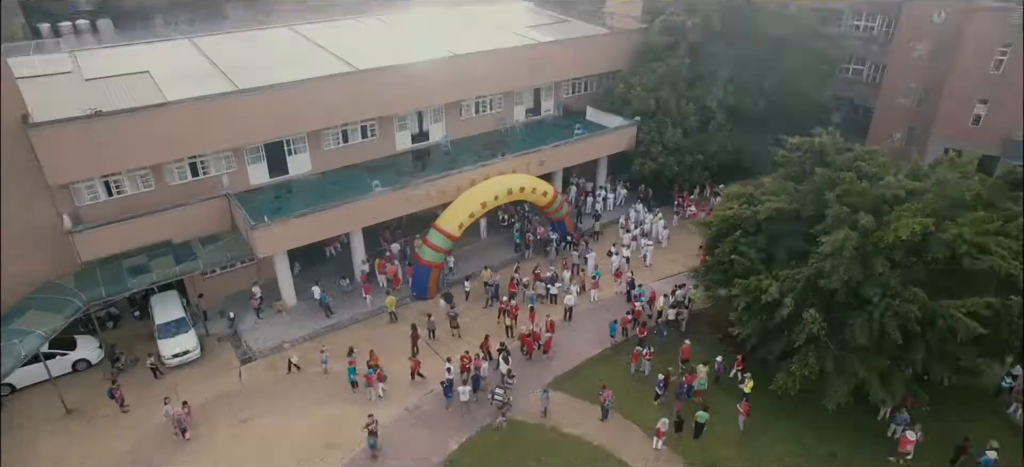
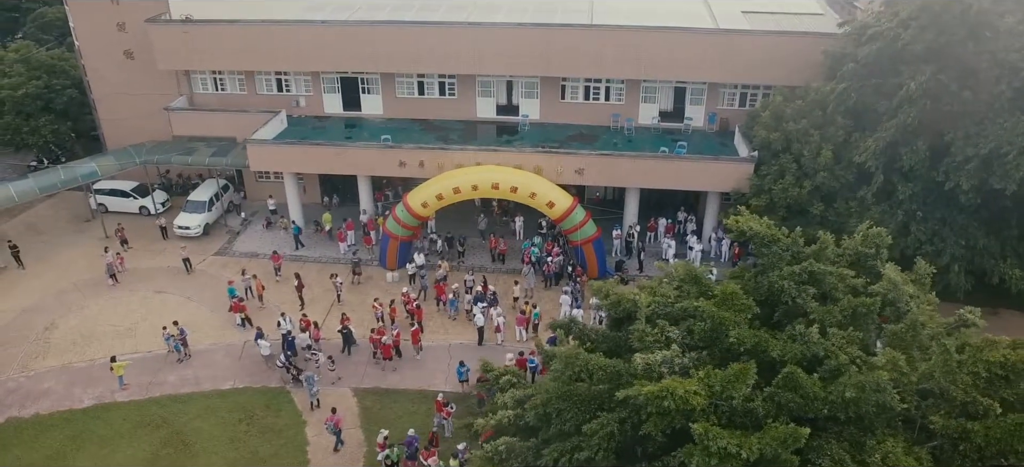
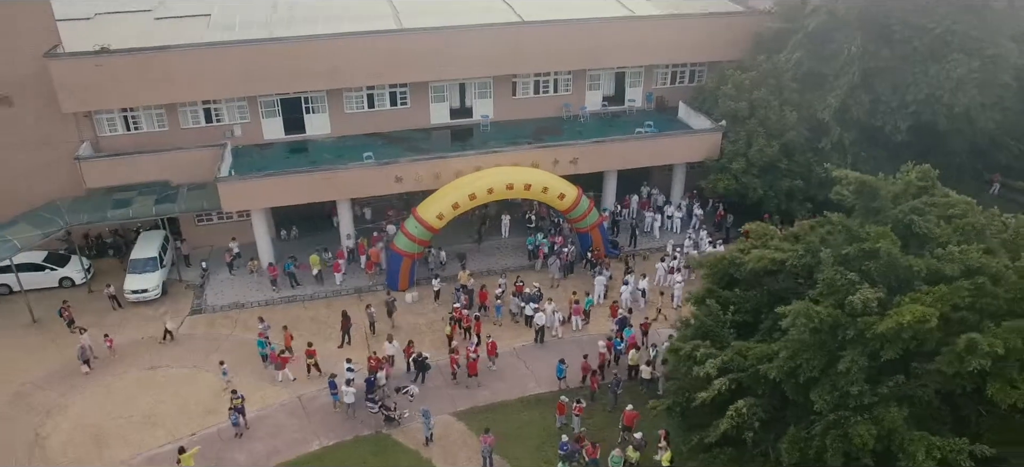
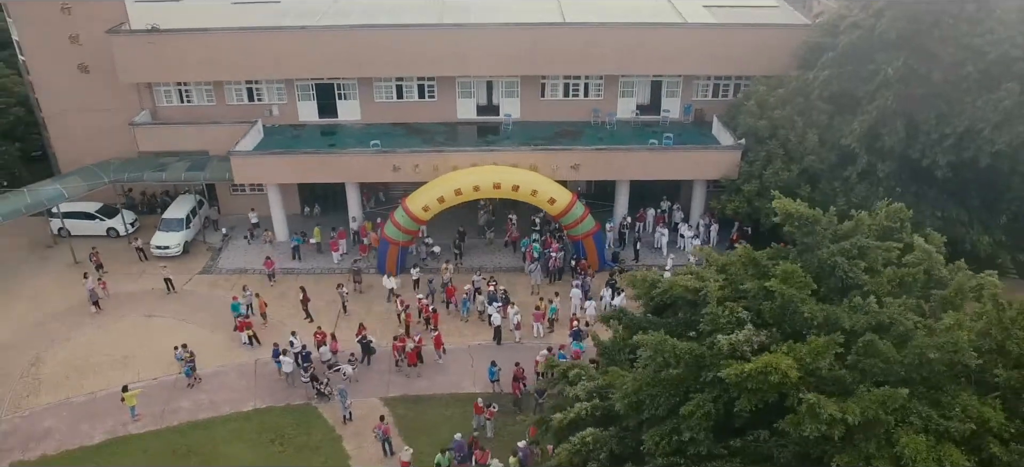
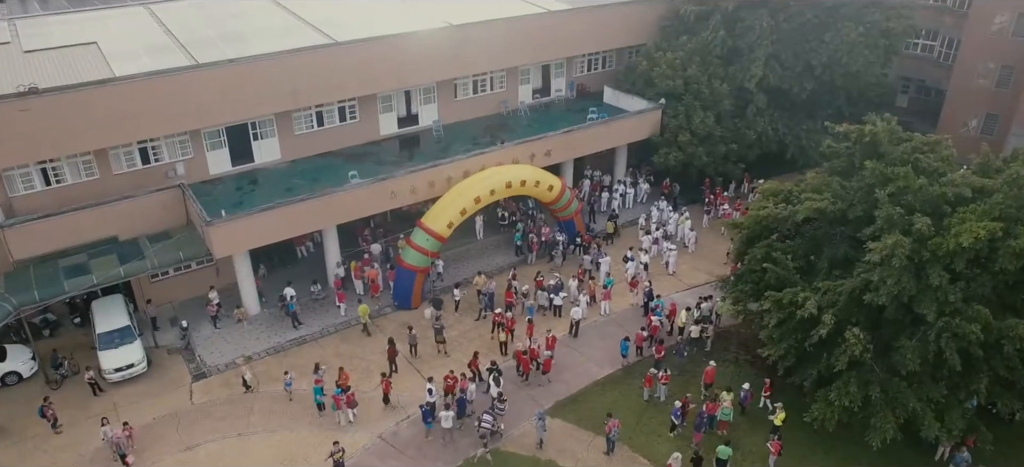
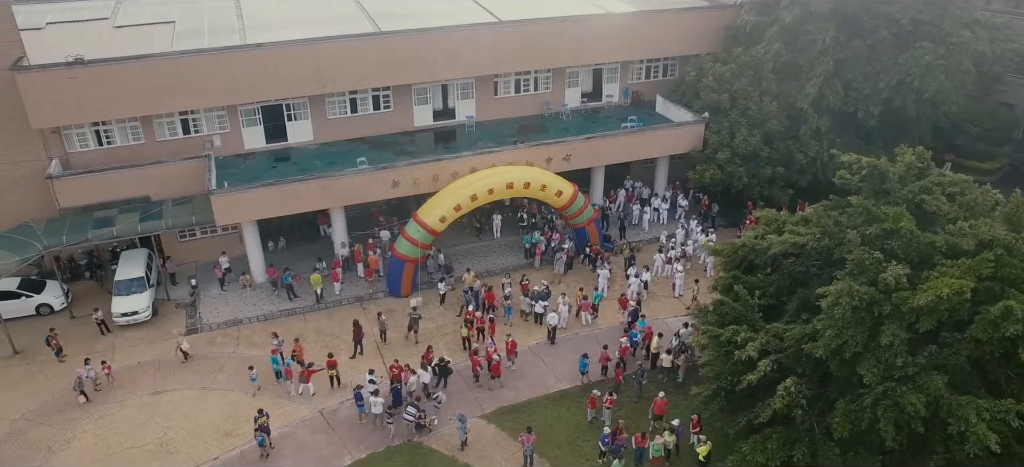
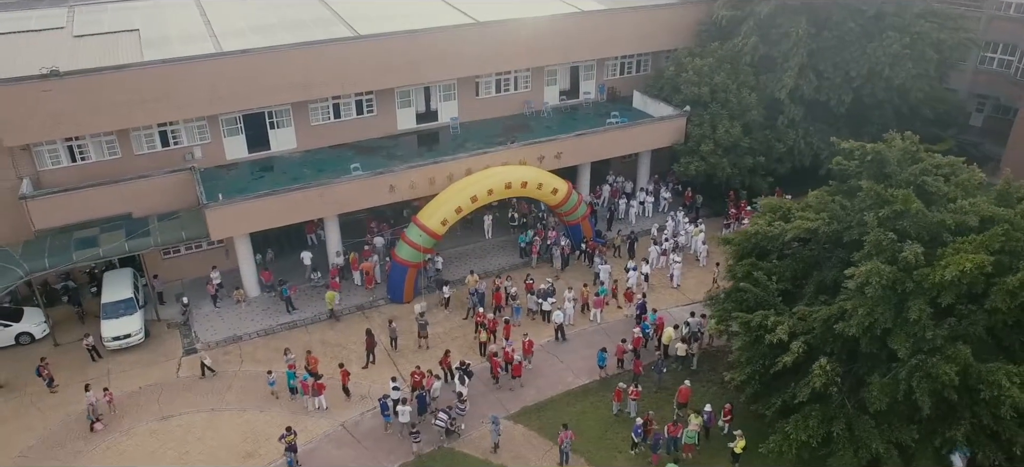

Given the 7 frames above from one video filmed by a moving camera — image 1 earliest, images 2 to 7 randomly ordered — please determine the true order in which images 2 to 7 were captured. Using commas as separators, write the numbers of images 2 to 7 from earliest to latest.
5, 7, 6, 3, 4, 2
